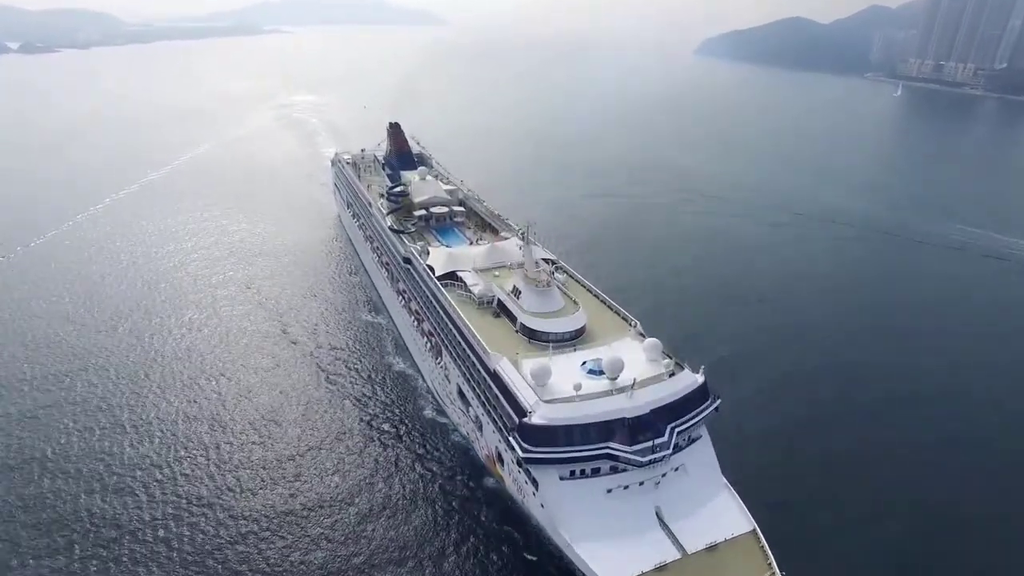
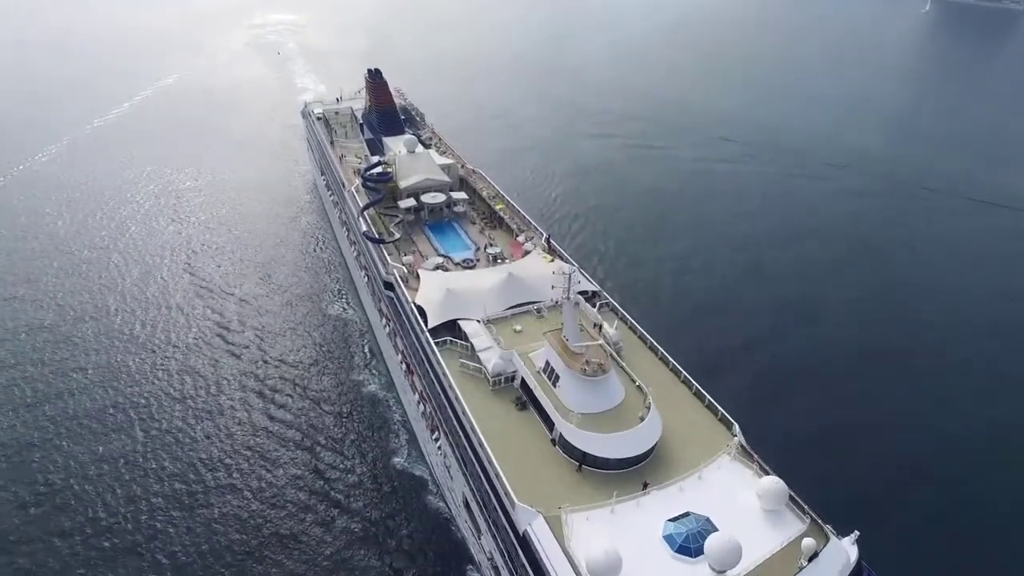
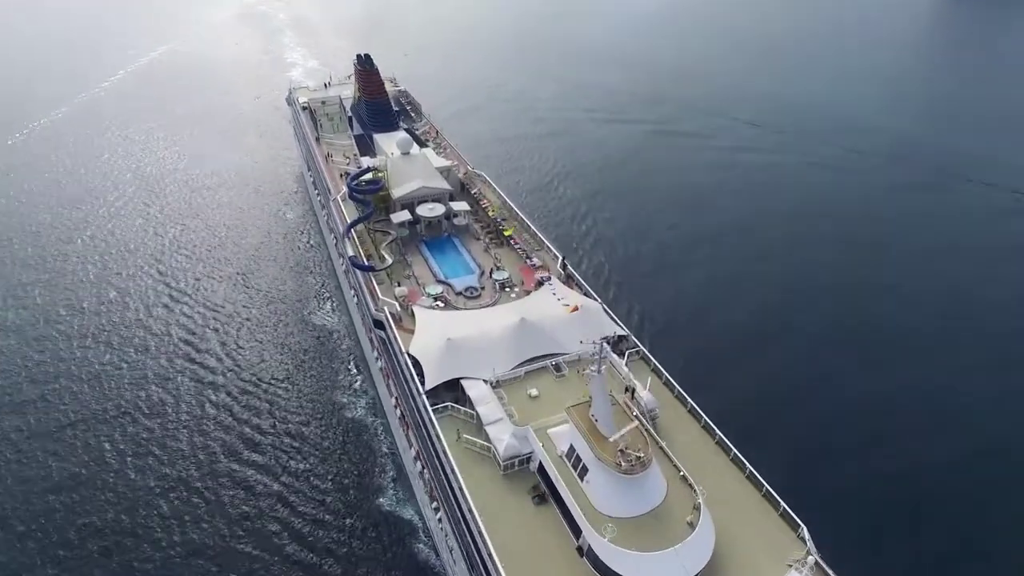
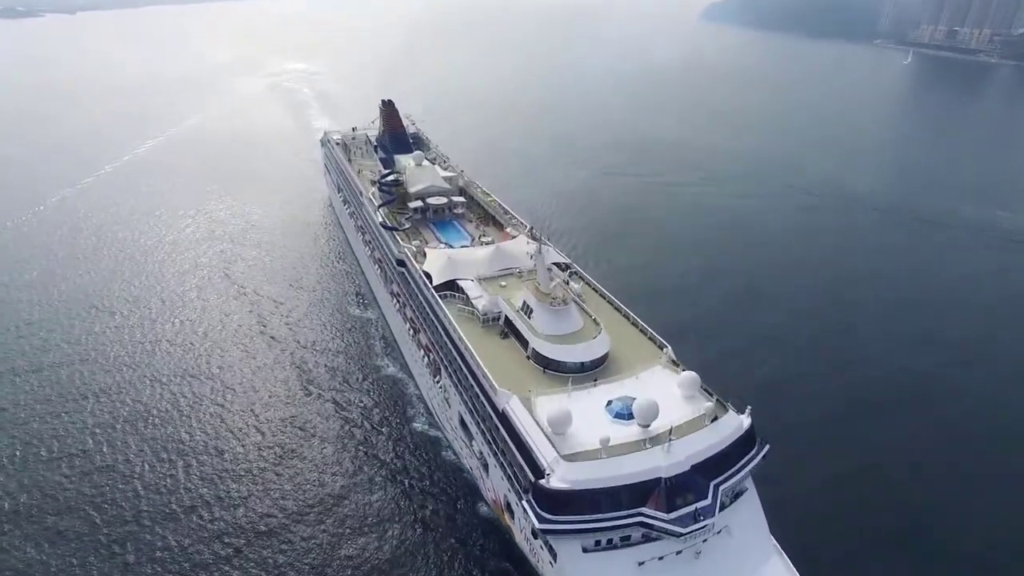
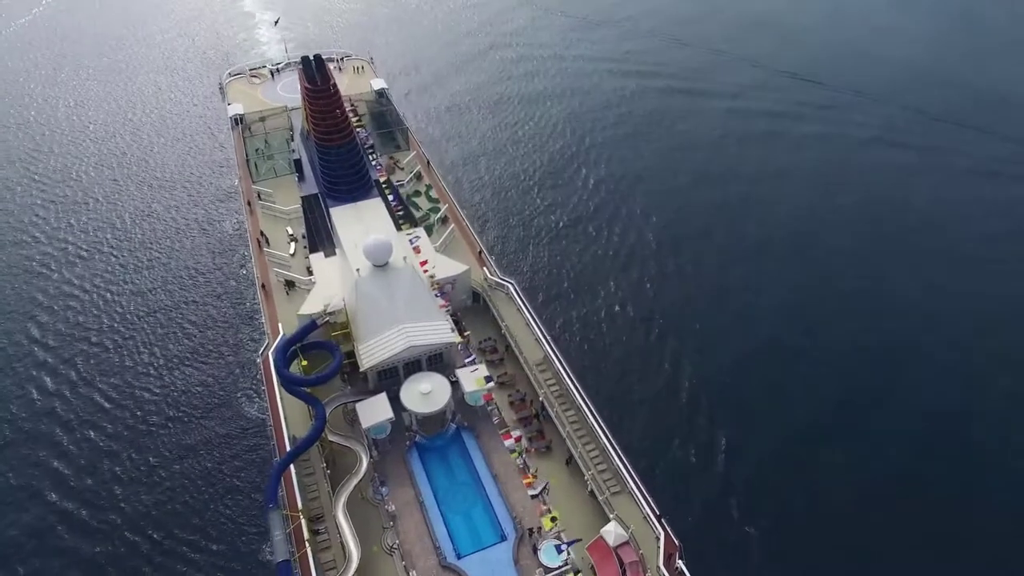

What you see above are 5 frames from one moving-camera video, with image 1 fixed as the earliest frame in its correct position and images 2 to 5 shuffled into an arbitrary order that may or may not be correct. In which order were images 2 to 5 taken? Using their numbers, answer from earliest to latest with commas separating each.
4, 2, 3, 5
